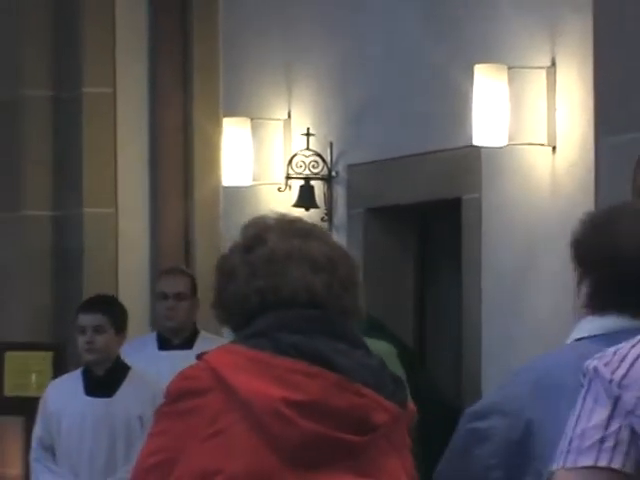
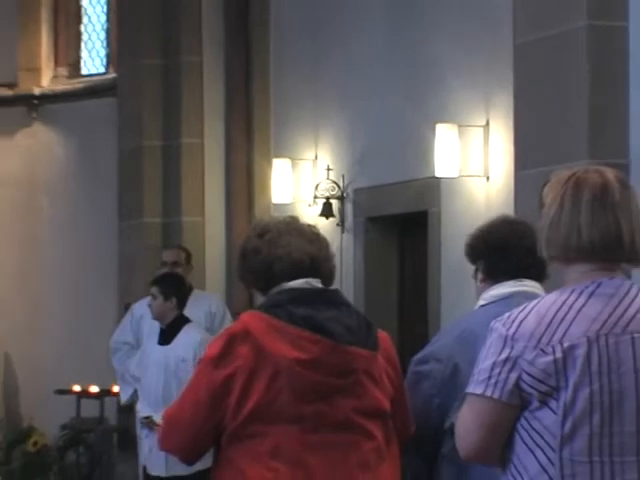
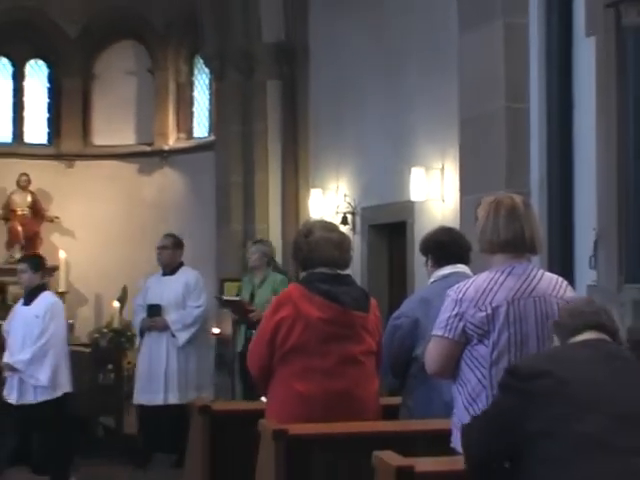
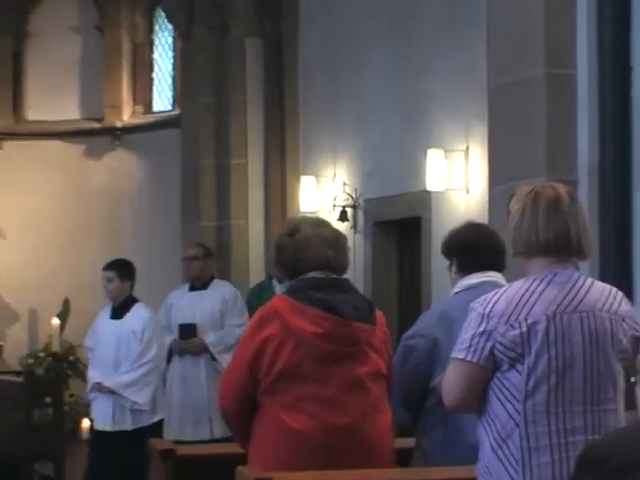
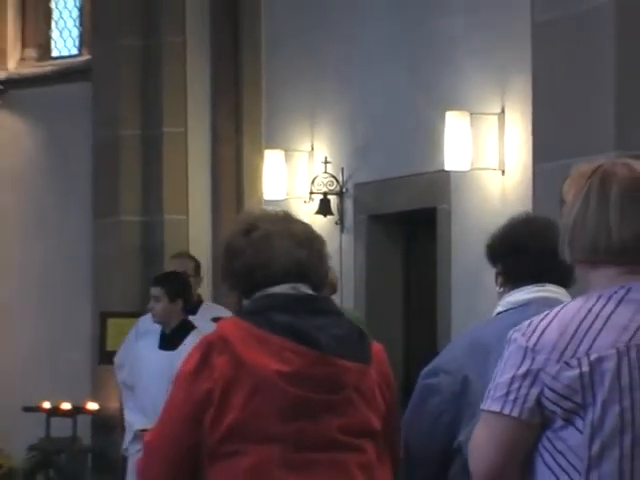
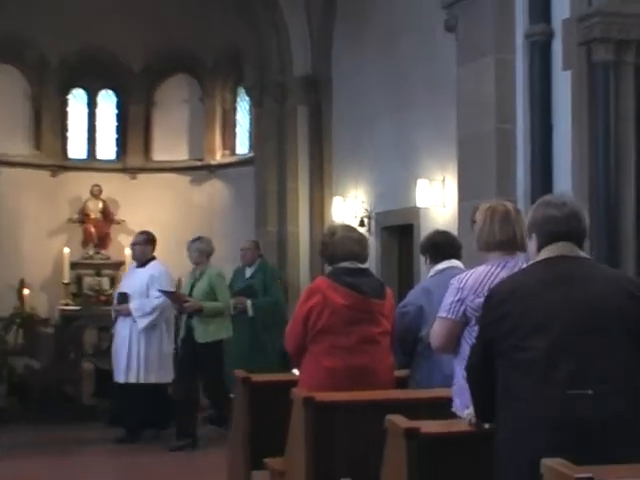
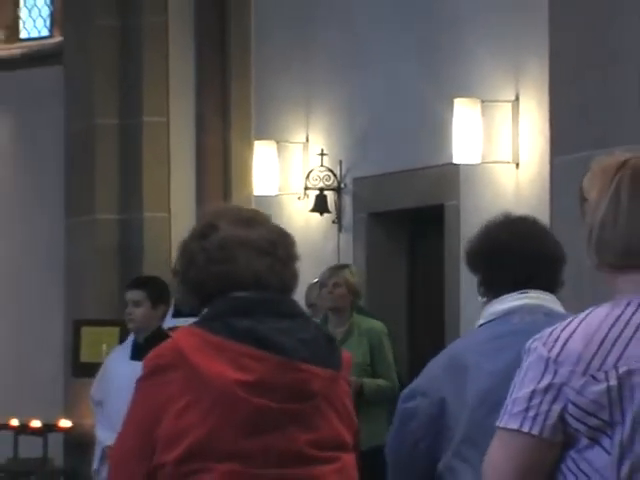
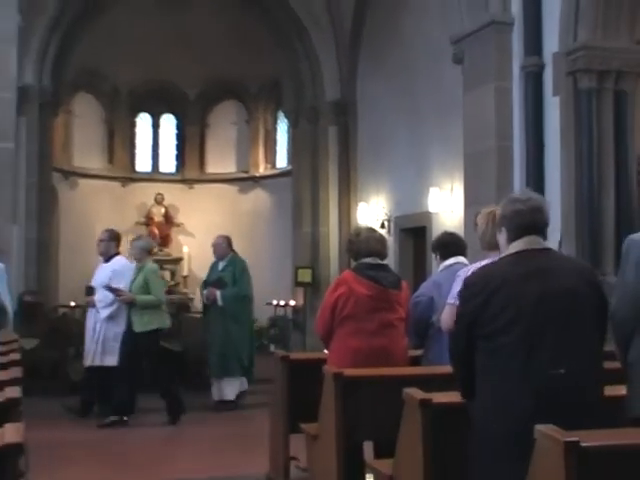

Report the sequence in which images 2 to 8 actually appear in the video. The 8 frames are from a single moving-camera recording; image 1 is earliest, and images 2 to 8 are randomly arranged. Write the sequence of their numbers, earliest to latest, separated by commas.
7, 5, 2, 4, 3, 6, 8
